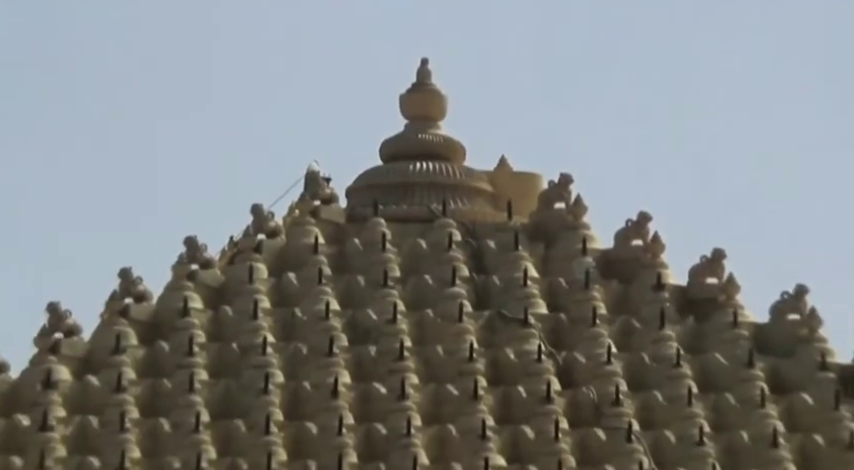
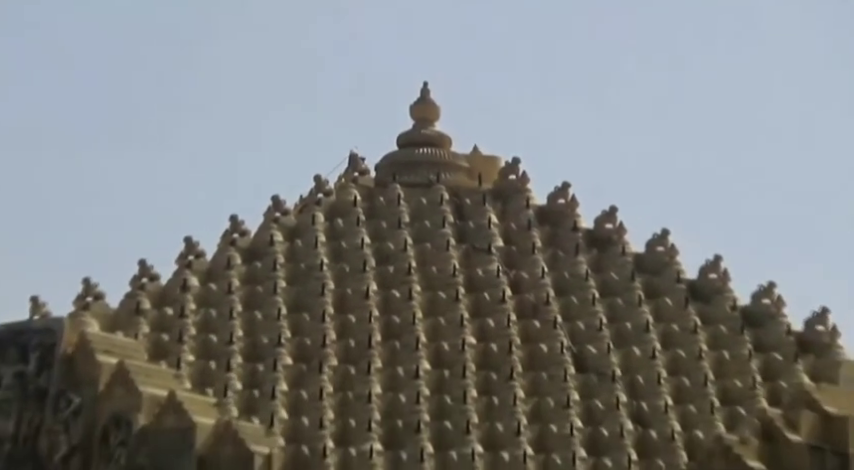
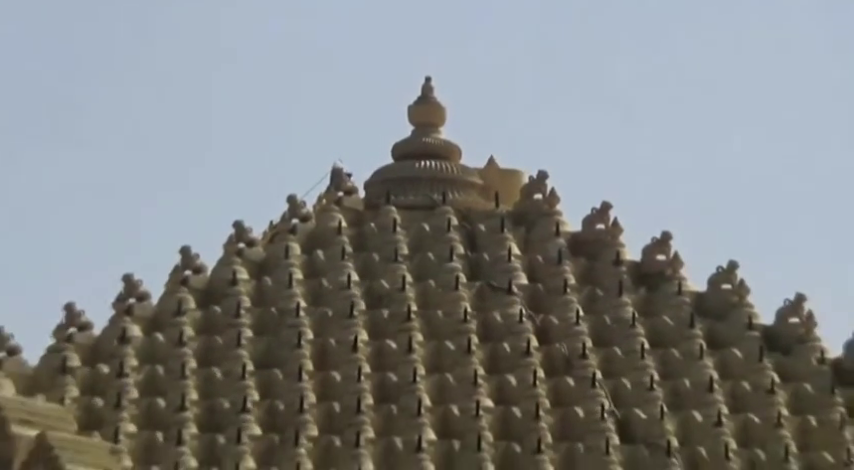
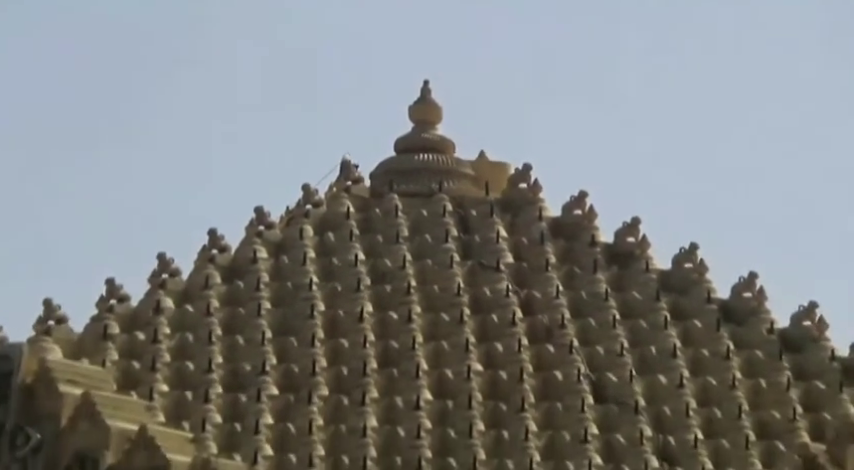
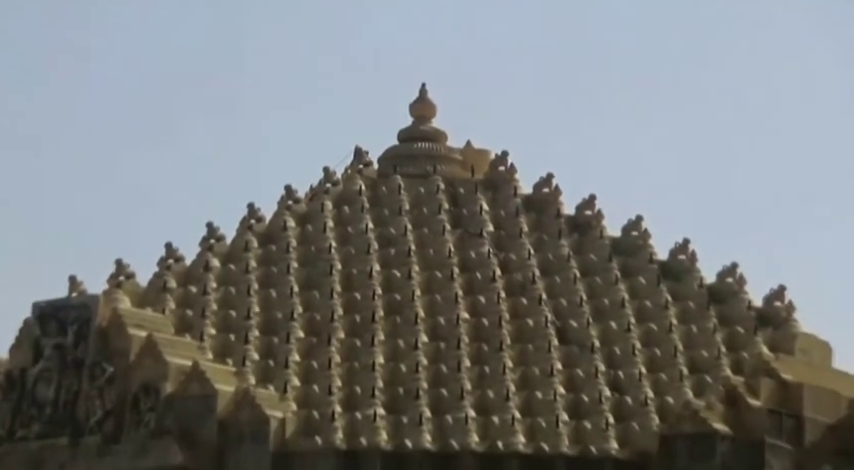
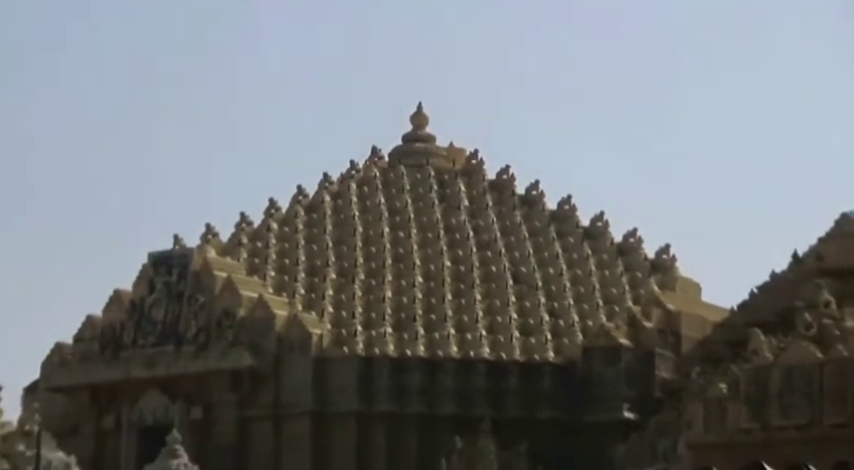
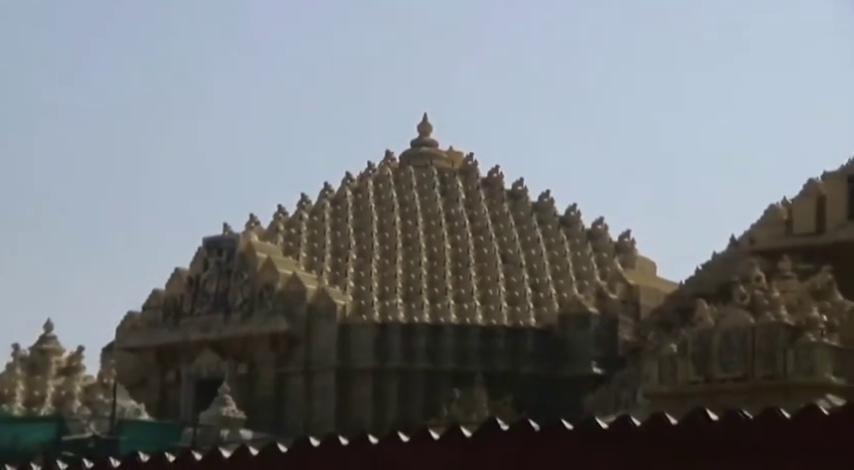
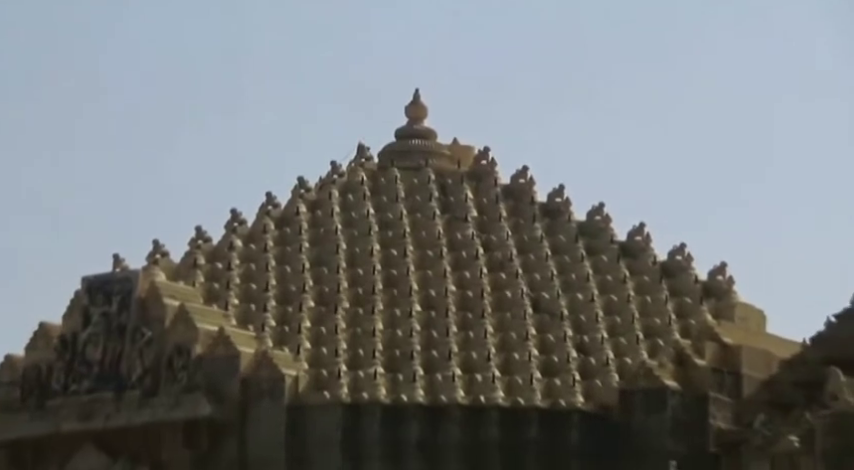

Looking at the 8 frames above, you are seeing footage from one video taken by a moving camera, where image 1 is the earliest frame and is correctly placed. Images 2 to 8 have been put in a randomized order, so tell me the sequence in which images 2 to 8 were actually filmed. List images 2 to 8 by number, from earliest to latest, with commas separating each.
3, 4, 2, 5, 8, 6, 7
